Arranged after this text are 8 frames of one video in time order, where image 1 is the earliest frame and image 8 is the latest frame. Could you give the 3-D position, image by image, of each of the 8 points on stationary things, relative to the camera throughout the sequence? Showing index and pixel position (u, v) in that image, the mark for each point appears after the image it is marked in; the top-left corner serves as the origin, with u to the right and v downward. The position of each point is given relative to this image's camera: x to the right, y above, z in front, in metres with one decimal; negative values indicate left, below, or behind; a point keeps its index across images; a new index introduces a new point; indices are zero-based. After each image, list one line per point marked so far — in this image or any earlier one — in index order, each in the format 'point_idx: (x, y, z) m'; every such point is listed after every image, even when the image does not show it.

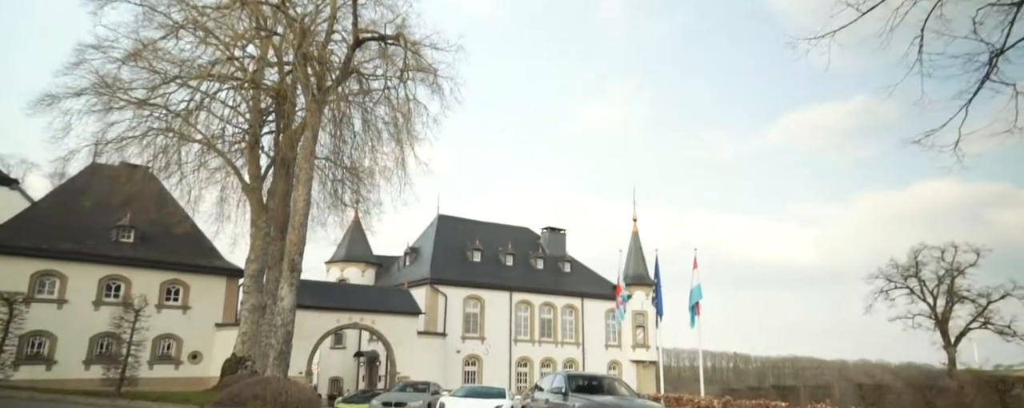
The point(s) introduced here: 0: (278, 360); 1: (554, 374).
0: (-5.7, -3.8, +19.0) m
1: (+0.9, -3.7, +16.8) m
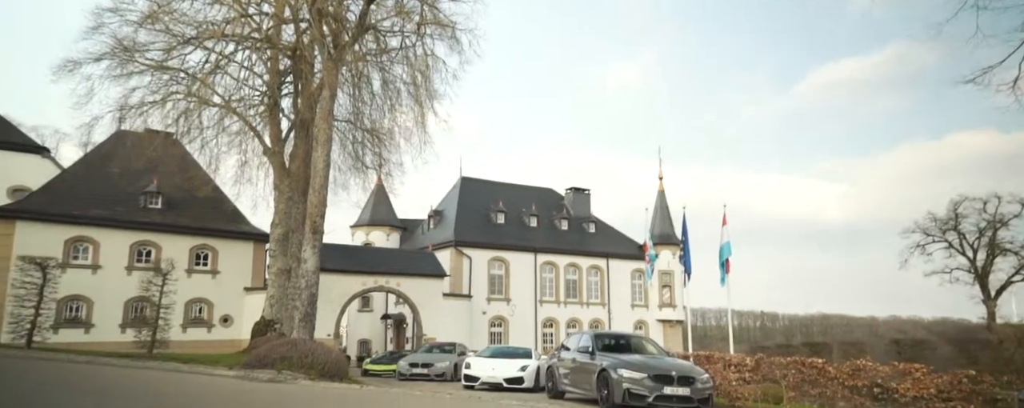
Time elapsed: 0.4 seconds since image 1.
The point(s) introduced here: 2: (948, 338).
0: (-5.1, -2.9, +18.9) m
1: (+1.5, -2.7, +16.5) m
2: (+10.7, -3.3, +19.0) m
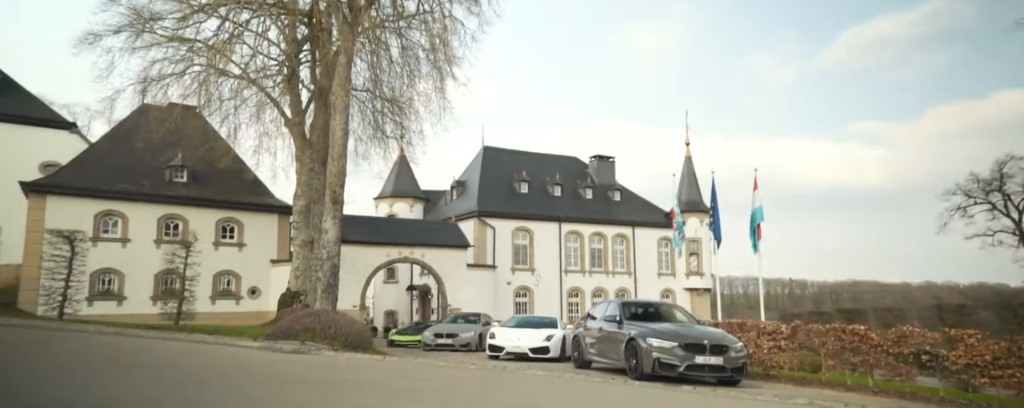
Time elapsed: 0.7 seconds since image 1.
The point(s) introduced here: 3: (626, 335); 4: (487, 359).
0: (-4.5, -2.2, +18.7) m
1: (+2.0, -2.0, +16.1) m
2: (+11.3, -2.3, +18.3) m
3: (+1.9, -2.2, +13.0) m
4: (-0.6, -3.9, +19.4) m
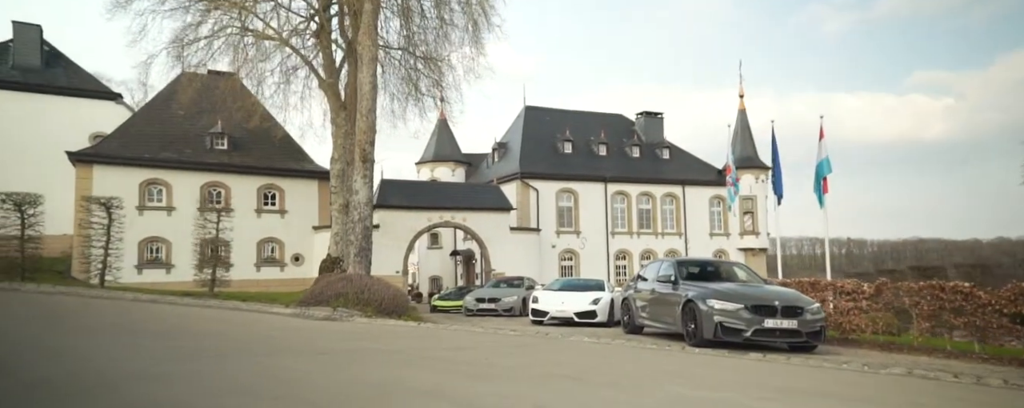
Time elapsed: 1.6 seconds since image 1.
0: (-3.5, -1.2, +17.6) m
1: (+2.8, -1.1, +14.7) m
2: (+12.2, -1.1, +16.4) m
3: (+2.6, -1.4, +11.7) m
4: (+0.4, -2.8, +18.3) m
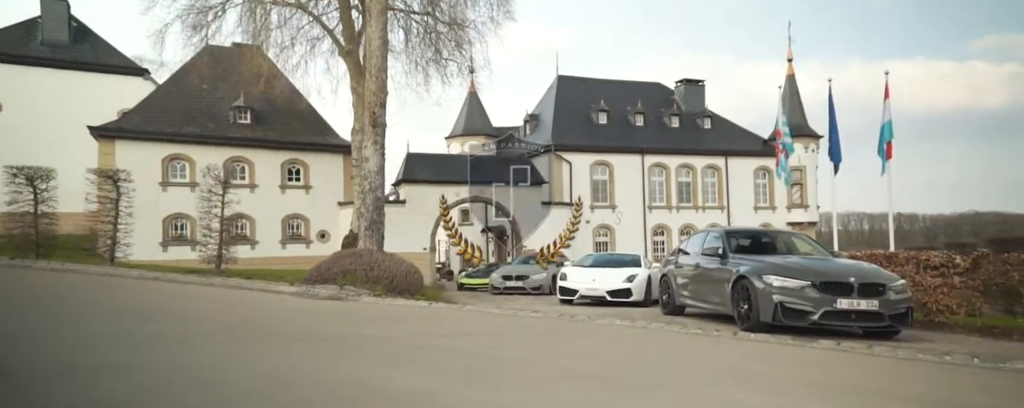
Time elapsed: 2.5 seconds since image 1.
0: (-3.0, -0.6, +16.1) m
1: (+3.2, -0.5, +12.9) m
2: (+12.7, -0.4, +14.1) m
3: (+2.8, -0.9, +9.9) m
4: (+1.0, -2.2, +16.6) m
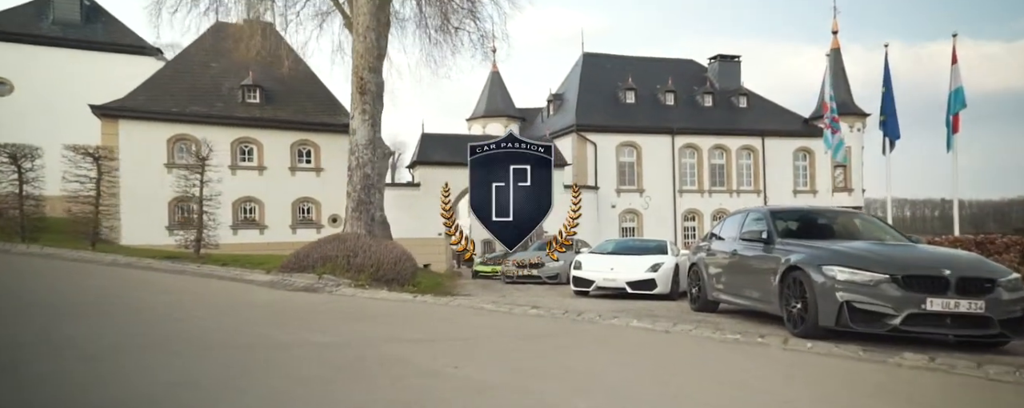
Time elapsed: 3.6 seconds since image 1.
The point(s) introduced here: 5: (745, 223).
0: (-2.9, -0.2, +14.2) m
1: (+3.2, -0.1, +10.7) m
2: (+12.7, -0.1, +11.6) m
3: (+2.7, -0.6, +7.8) m
4: (+1.1, -1.7, +14.6) m
5: (+3.1, -0.3, +10.3) m
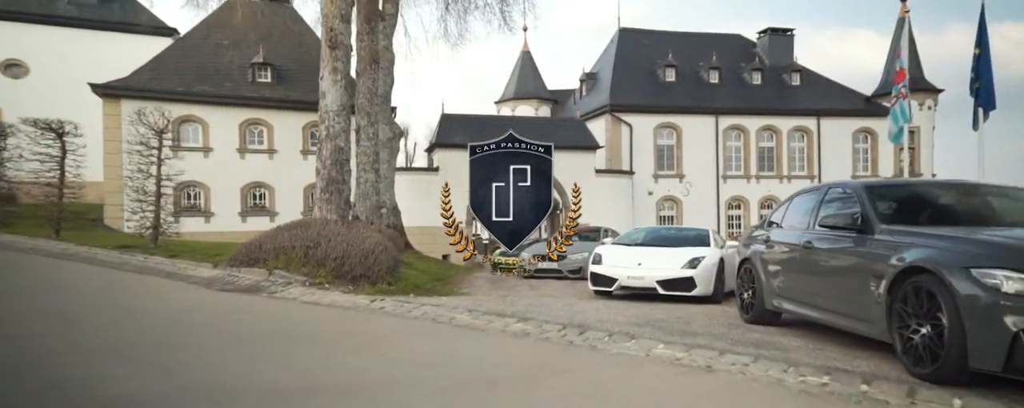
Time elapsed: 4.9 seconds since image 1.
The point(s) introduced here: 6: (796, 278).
0: (-2.8, +0.2, +11.7) m
1: (+3.1, +0.1, +7.9) m
2: (+12.6, +0.2, +8.3) m
3: (+2.4, -0.4, +4.9) m
4: (+1.2, -1.4, +11.8) m
5: (+2.9, 0.0, +7.4) m
6: (+2.7, -0.7, +7.2) m
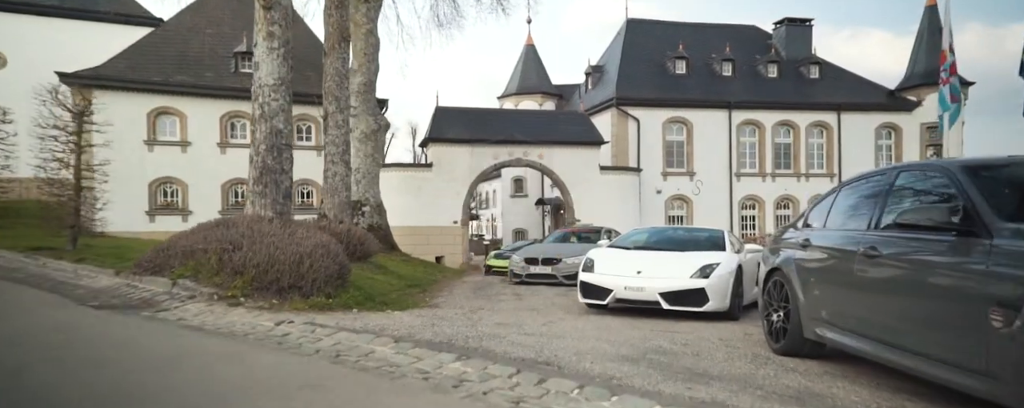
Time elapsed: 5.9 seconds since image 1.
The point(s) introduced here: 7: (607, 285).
0: (-3.1, +0.2, +9.7) m
1: (+2.7, +0.2, +5.8) m
2: (+12.2, +0.2, +6.0) m
3: (+2.0, -0.3, +2.9) m
4: (+0.9, -1.4, +9.8) m
5: (+2.5, +0.1, +5.3) m
6: (+2.3, -0.6, +5.2) m
7: (+1.2, -1.0, +9.5) m
